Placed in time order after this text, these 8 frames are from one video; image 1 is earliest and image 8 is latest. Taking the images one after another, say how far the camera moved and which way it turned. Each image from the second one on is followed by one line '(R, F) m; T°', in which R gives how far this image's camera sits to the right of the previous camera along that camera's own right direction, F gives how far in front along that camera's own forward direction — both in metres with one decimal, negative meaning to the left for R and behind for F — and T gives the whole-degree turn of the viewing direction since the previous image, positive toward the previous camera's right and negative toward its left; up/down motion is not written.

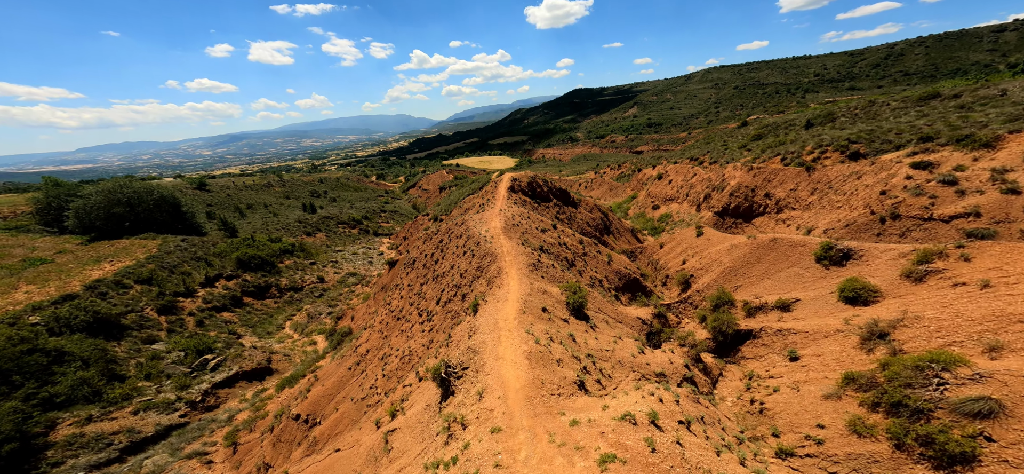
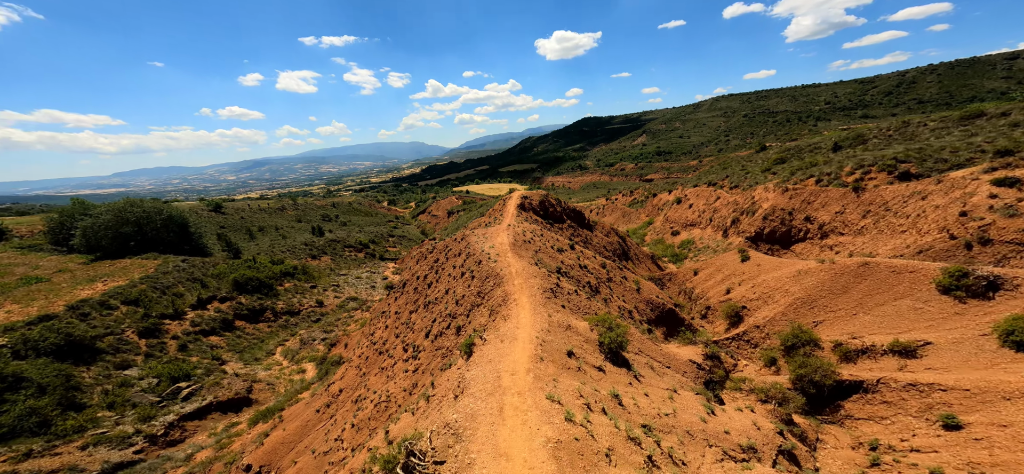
(-0.1, +3.0) m; -1°
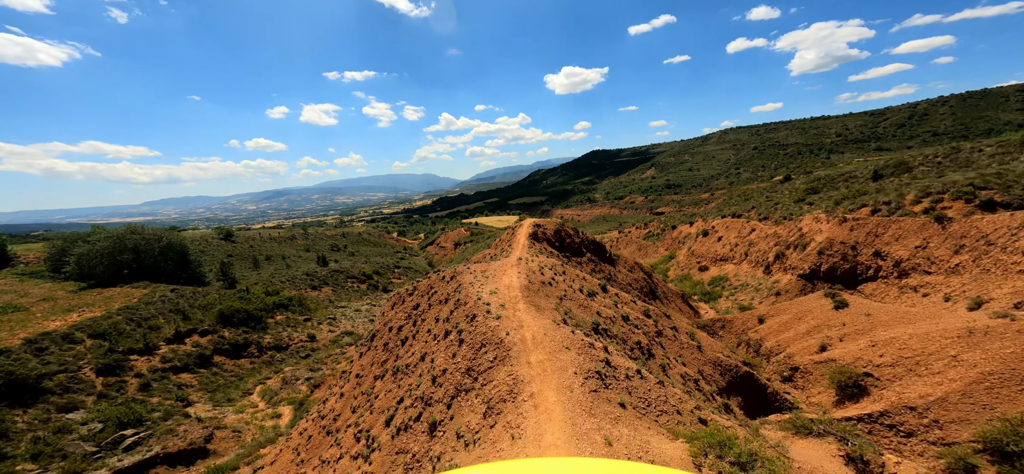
(-0.1, +4.1) m; -1°
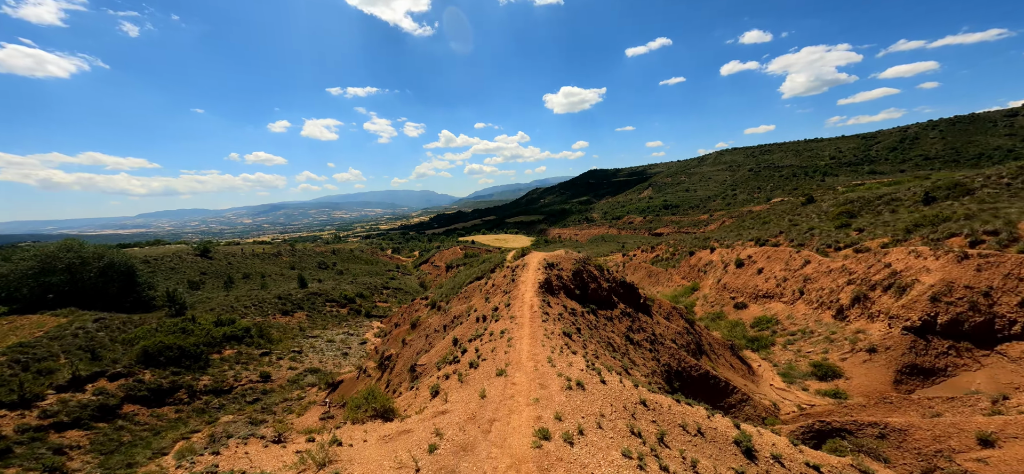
(-0.2, +6.6) m; 0°
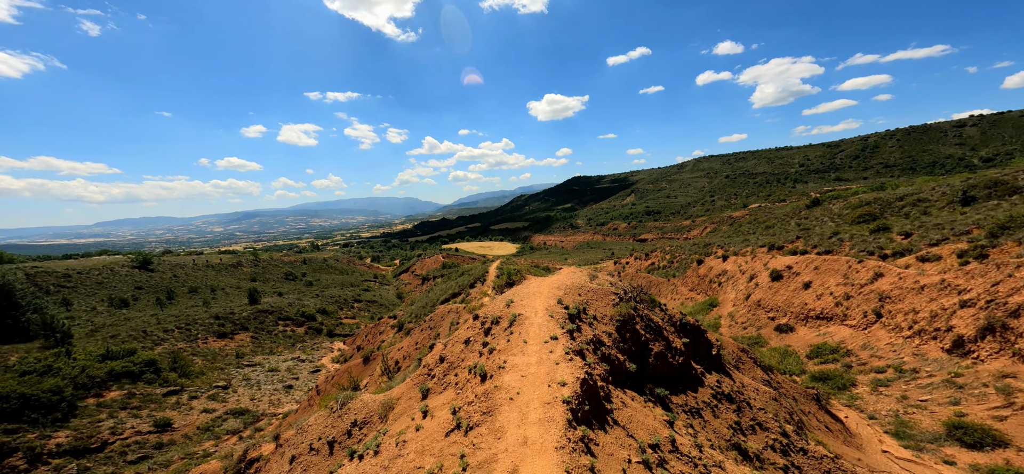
(0.0, +7.3) m; +2°
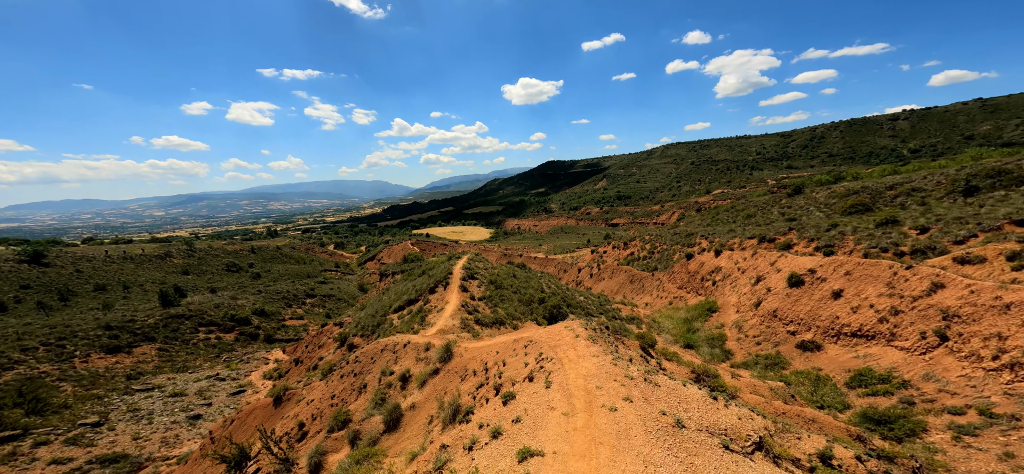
(+0.3, +6.2) m; +4°
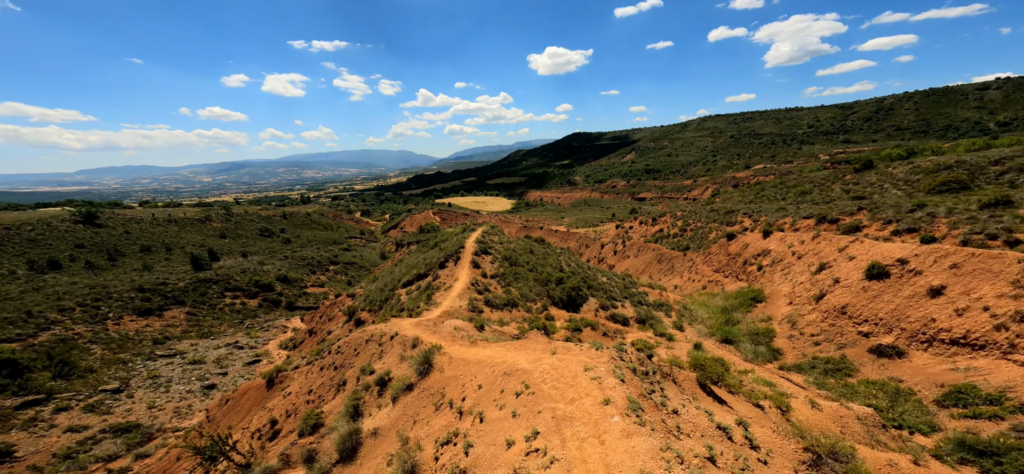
(+0.7, +2.9) m; -5°
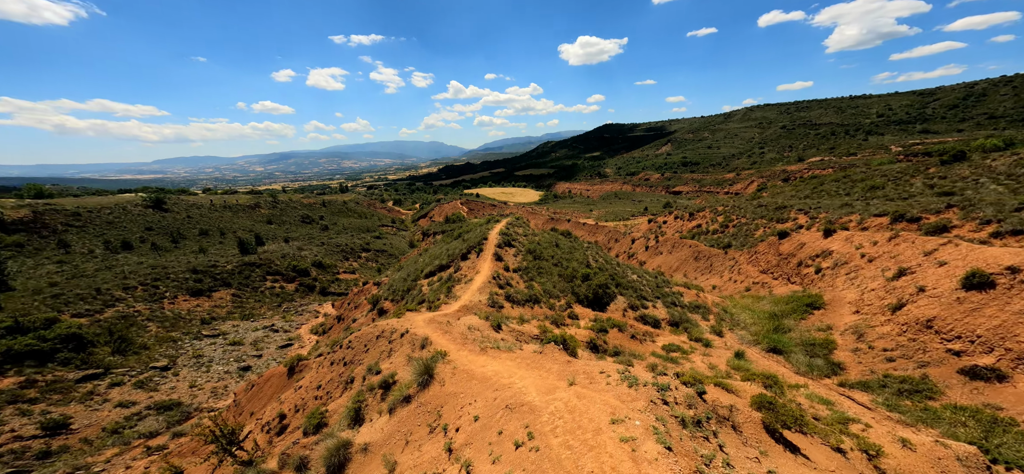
(+0.5, +1.3) m; -6°
